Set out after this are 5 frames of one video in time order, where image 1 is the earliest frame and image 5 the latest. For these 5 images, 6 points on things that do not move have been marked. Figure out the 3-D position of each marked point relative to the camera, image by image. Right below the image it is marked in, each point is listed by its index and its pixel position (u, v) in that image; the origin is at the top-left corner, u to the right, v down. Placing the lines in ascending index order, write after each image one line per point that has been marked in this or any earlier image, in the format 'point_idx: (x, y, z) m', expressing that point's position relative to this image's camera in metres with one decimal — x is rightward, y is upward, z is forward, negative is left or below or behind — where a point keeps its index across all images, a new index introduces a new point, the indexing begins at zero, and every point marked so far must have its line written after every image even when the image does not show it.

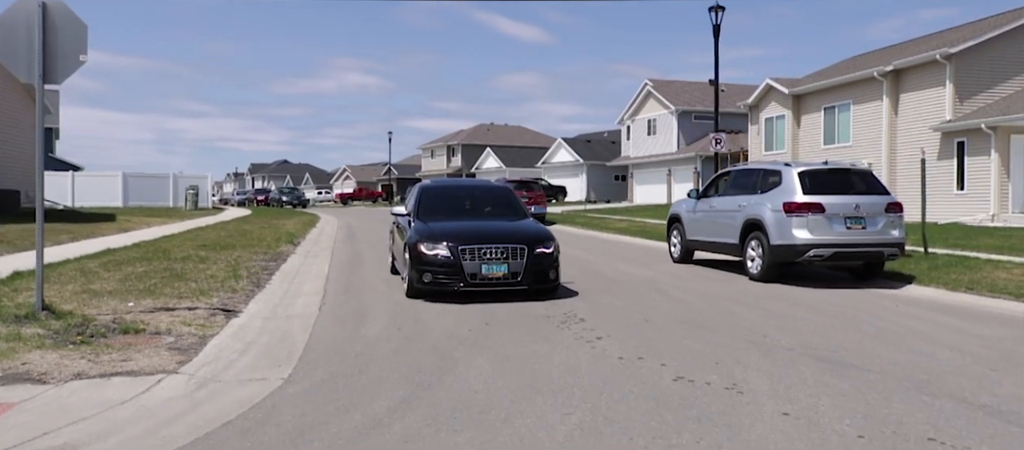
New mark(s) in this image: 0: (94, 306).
0: (-4.6, -0.9, +8.8) m
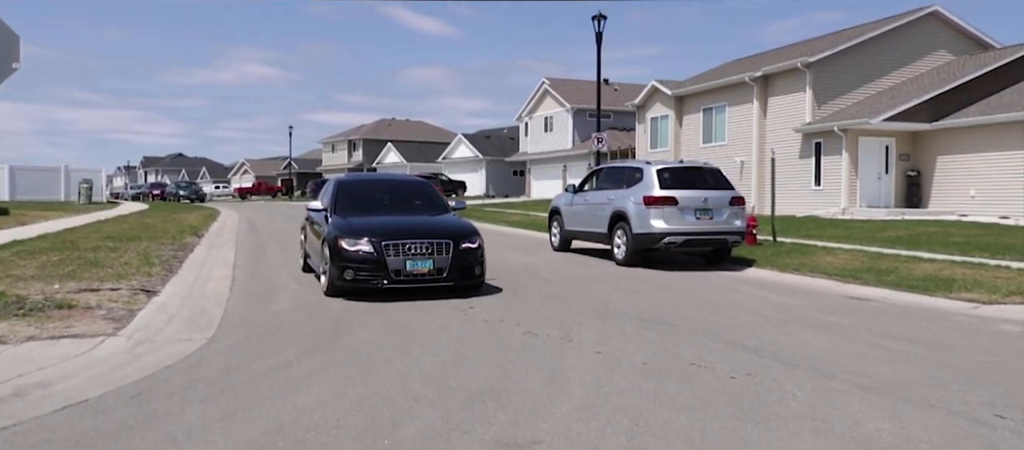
0: (-5.9, -0.8, +9.8) m
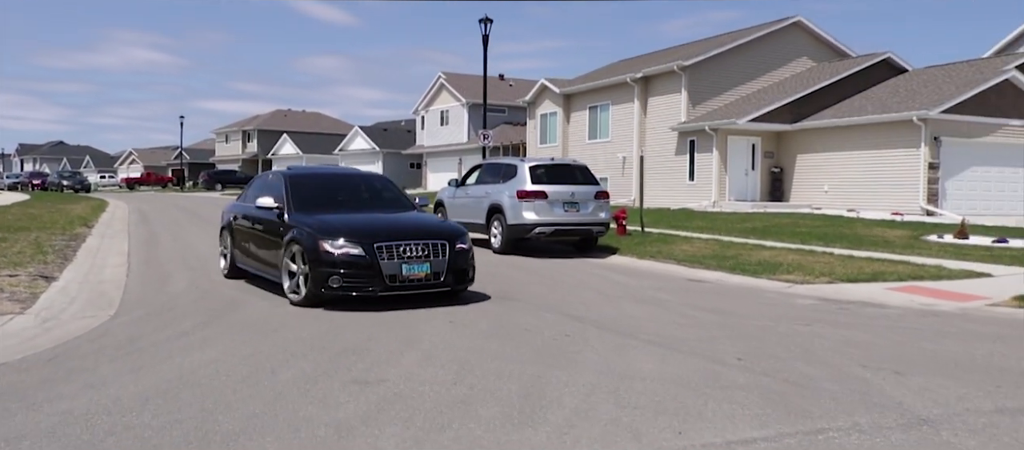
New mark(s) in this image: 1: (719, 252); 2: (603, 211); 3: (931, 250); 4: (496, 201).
0: (-7.6, -0.6, +10.3) m
1: (+4.5, -0.6, +17.7) m
2: (+1.9, +0.3, +17.1) m
3: (+10.2, -0.6, +19.6) m
4: (-0.3, +0.5, +17.3) m
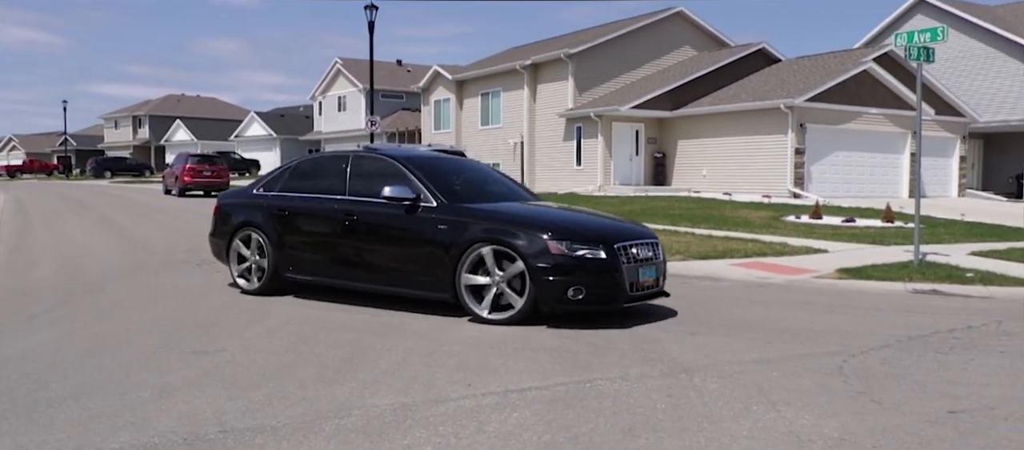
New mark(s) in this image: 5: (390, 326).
0: (-9.4, -0.5, +10.1) m
1: (+1.8, -0.2, +18.7) m
2: (-0.7, +0.6, +17.9) m
3: (+7.2, -0.1, +21.3) m
4: (-3.0, +0.8, +17.8) m
5: (-1.1, -0.9, +7.4) m
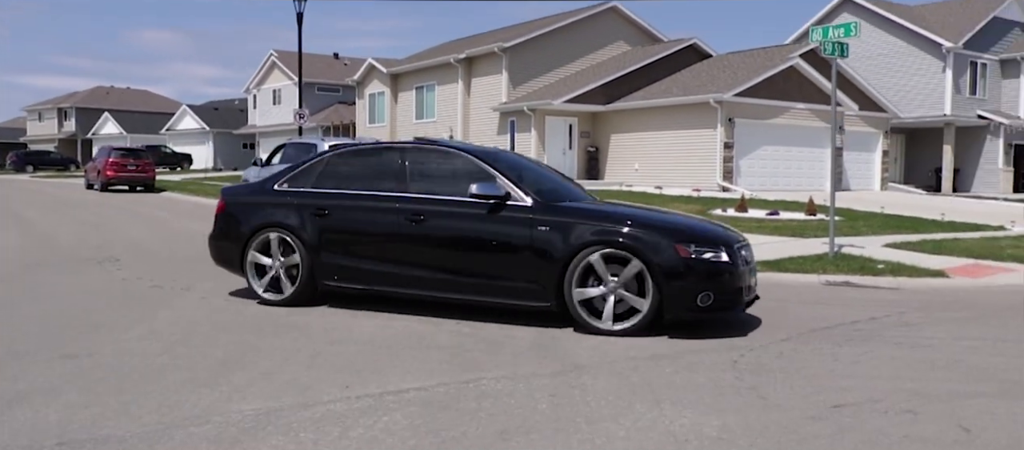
0: (-10.5, -0.5, +9.2) m
1: (+0.1, -0.1, +18.6) m
2: (-2.4, +0.7, +17.6) m
3: (+5.3, 0.0, +21.5) m
4: (-4.6, +0.9, +17.3) m
5: (-2.0, -0.9, +7.2) m
